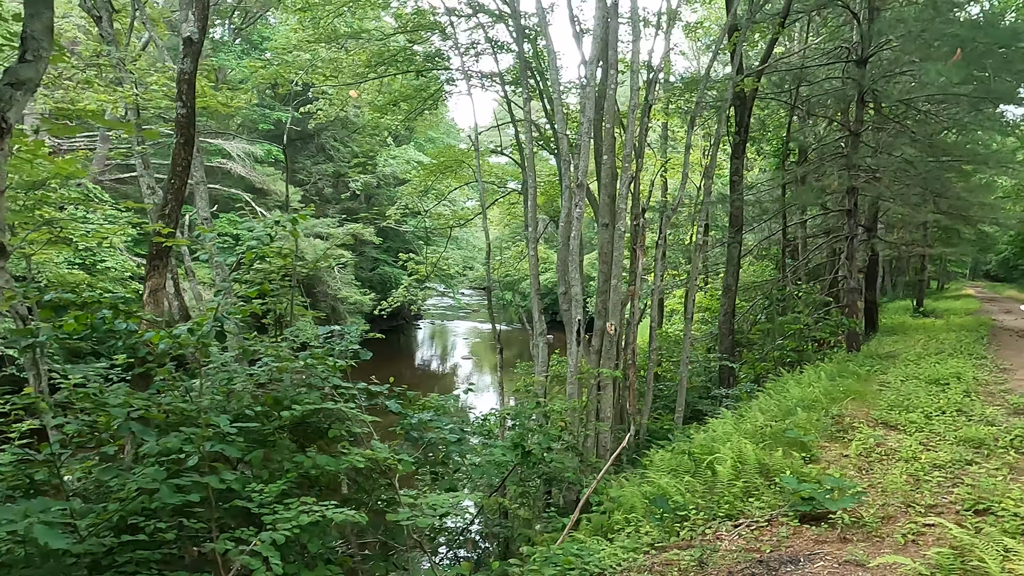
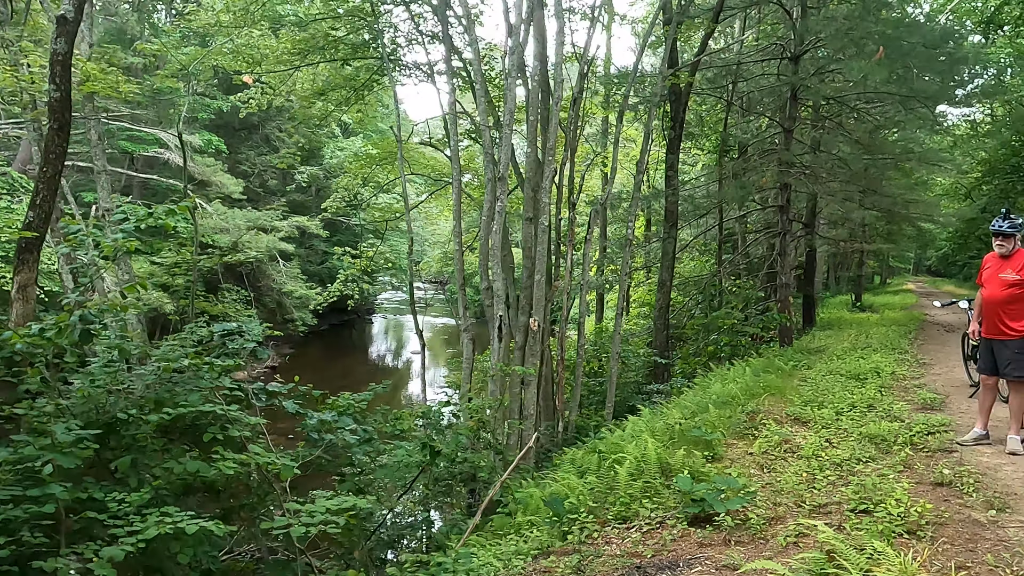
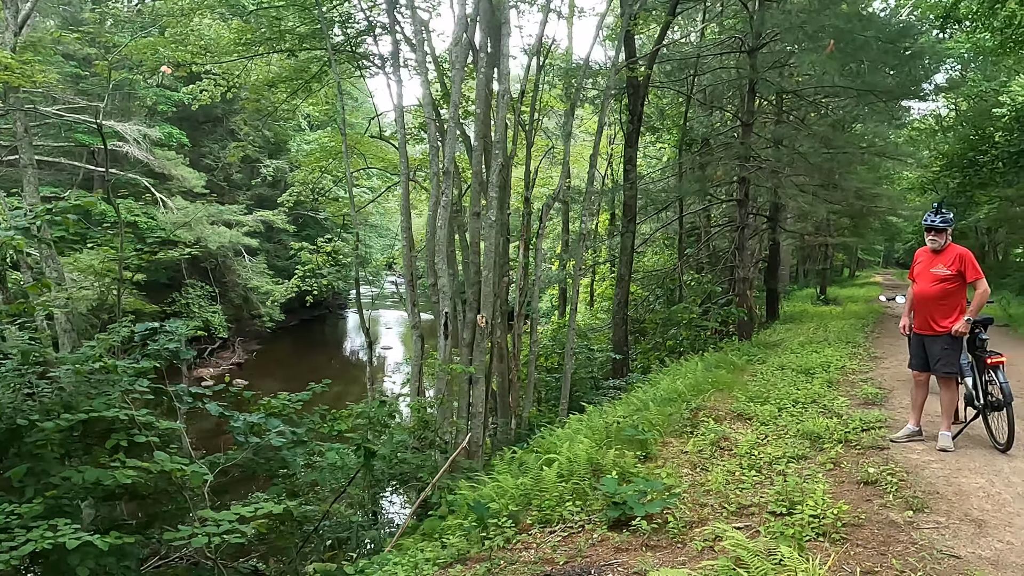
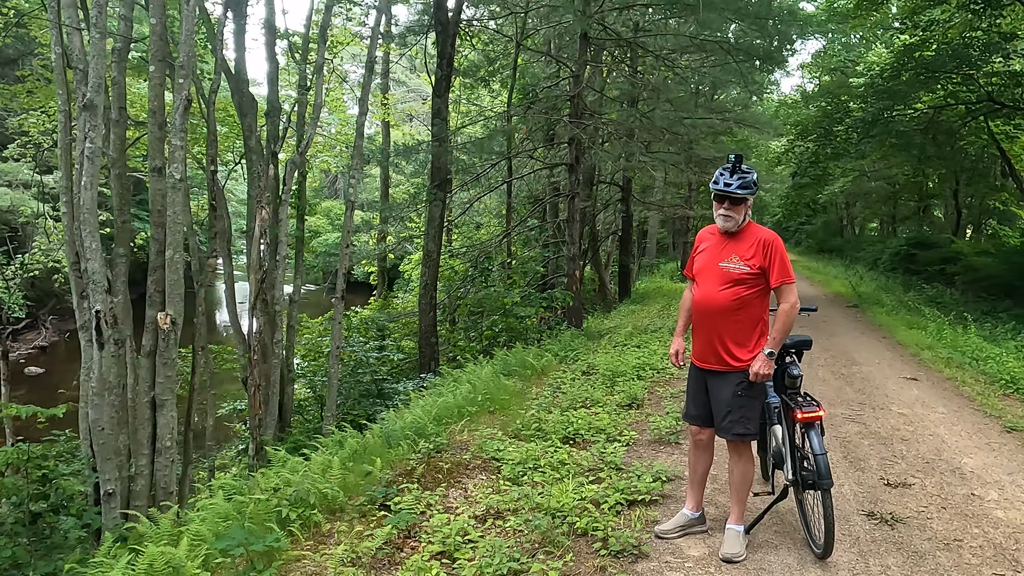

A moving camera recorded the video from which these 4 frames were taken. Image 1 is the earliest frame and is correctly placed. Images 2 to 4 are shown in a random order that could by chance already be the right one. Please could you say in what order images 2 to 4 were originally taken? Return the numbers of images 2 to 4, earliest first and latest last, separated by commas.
2, 3, 4
